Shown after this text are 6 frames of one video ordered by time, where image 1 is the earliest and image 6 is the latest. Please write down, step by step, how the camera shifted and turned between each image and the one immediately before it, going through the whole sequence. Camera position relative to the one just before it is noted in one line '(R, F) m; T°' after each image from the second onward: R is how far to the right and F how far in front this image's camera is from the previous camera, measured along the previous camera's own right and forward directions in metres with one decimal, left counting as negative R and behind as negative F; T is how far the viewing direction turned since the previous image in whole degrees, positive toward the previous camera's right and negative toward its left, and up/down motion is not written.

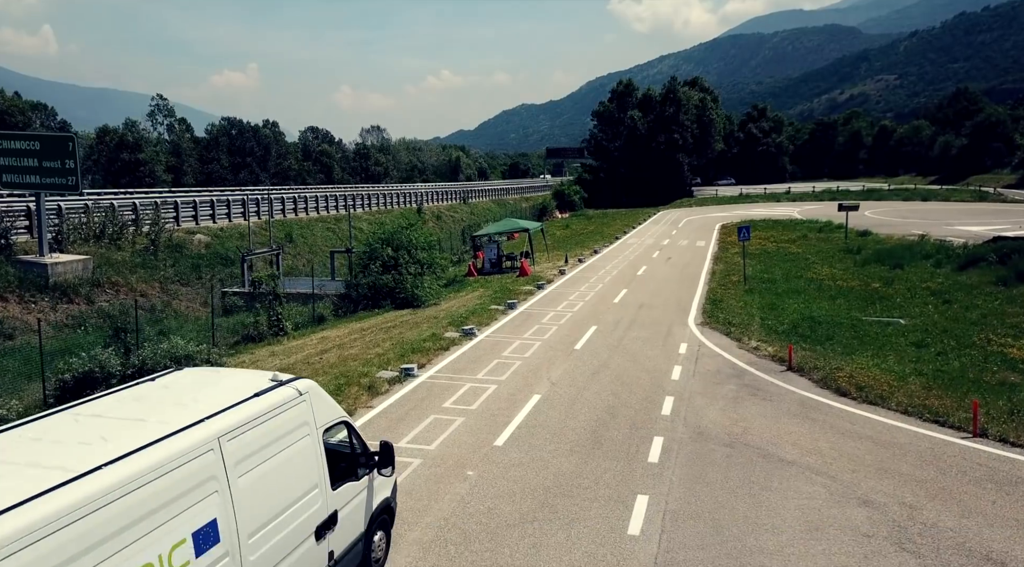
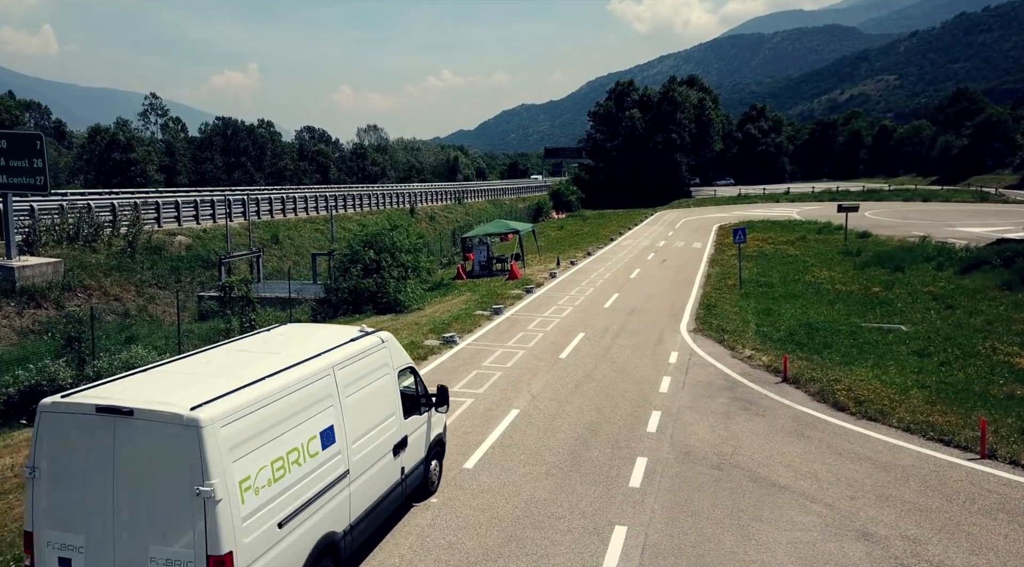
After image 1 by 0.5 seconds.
(+0.5, +0.9) m; 0°
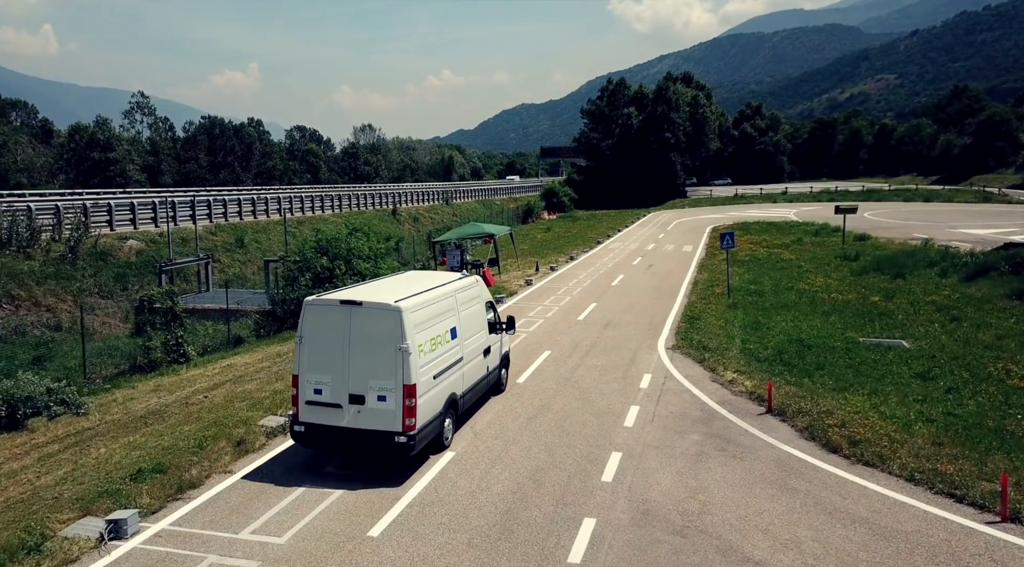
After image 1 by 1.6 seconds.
(+1.1, +2.1) m; 0°
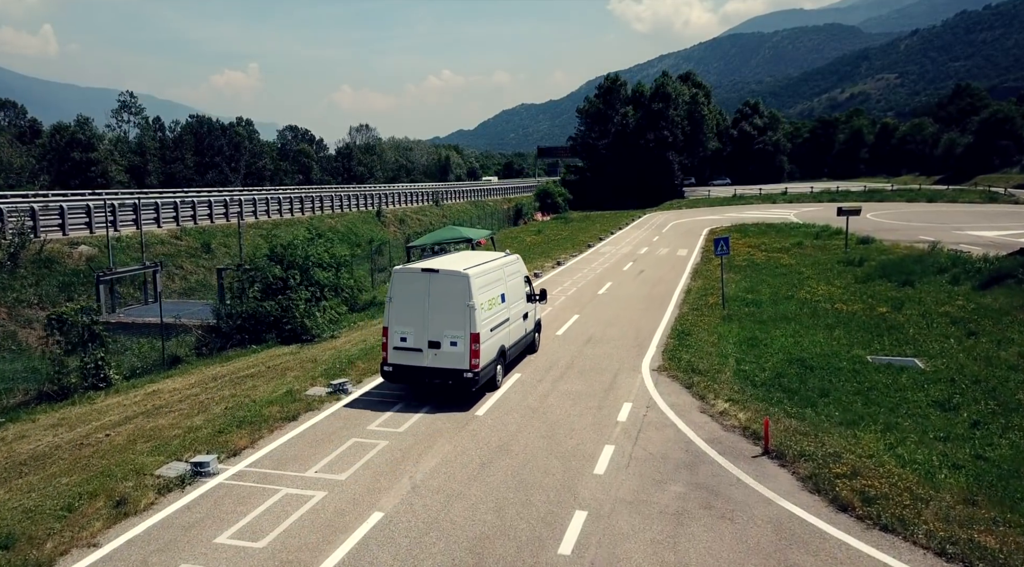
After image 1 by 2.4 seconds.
(+0.8, +2.2) m; 0°
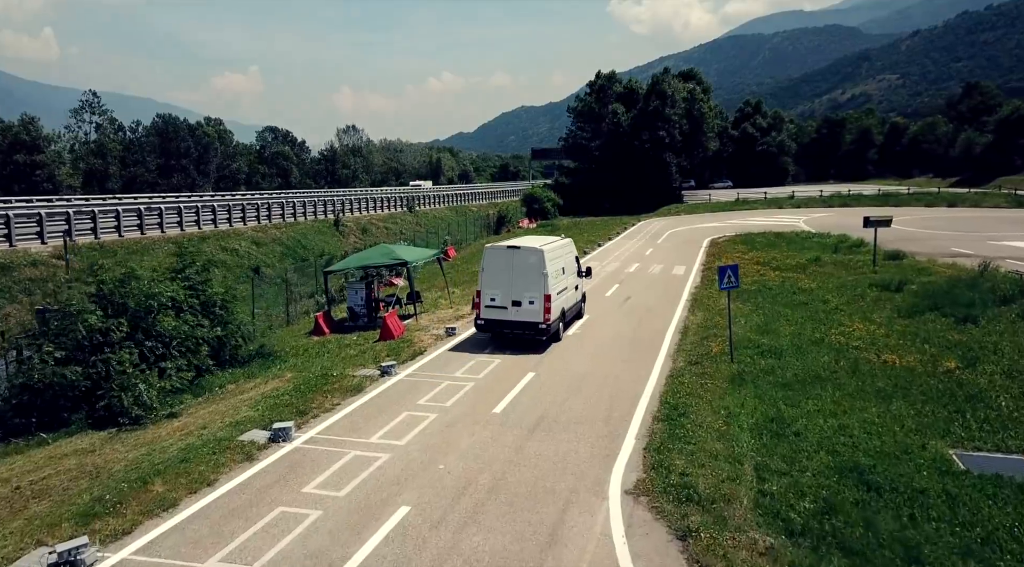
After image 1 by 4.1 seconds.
(+1.7, +6.5) m; 0°
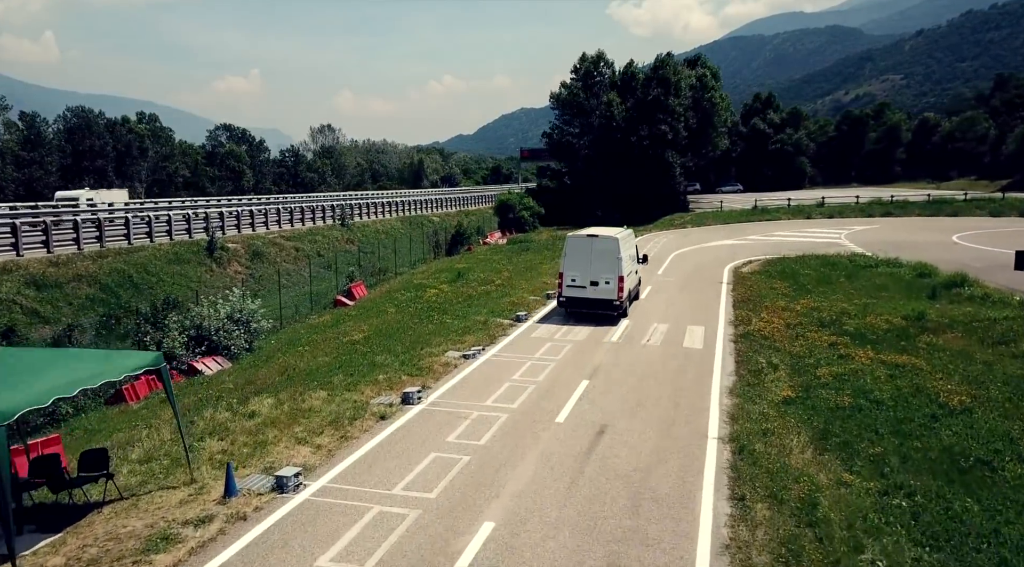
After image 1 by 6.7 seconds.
(+2.9, +14.4) m; 0°
